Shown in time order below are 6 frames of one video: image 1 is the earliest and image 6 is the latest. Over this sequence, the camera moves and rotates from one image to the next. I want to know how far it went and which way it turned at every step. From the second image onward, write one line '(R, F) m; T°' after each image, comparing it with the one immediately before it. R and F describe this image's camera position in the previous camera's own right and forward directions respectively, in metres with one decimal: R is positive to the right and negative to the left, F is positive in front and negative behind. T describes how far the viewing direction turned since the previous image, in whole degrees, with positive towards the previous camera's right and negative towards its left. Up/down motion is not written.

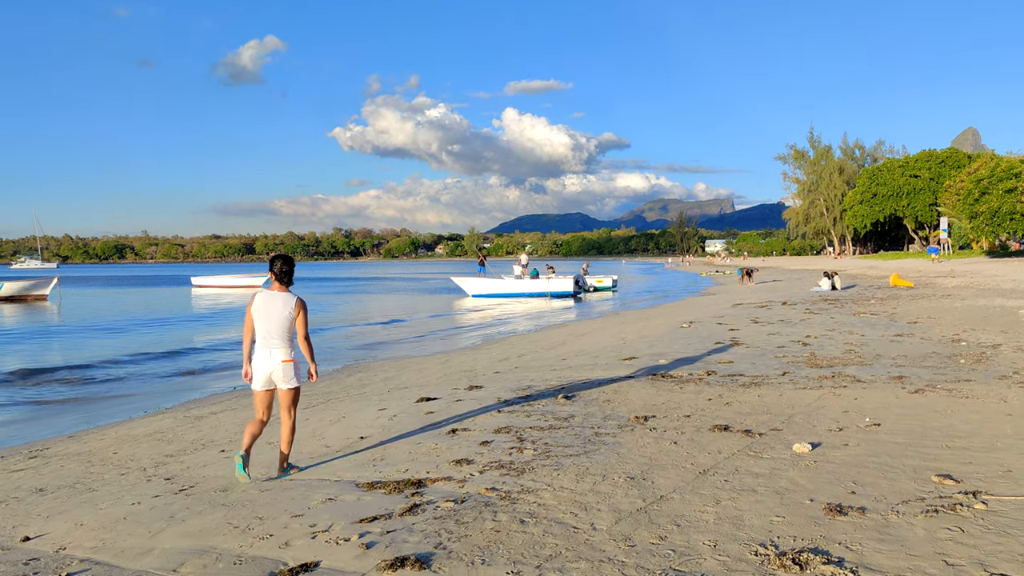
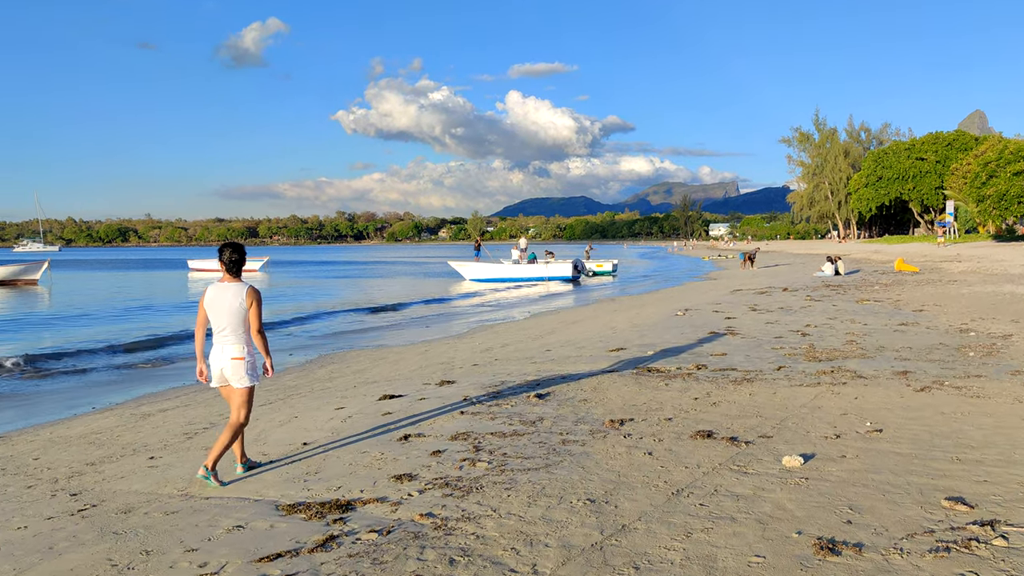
(+0.3, +0.7) m; 0°
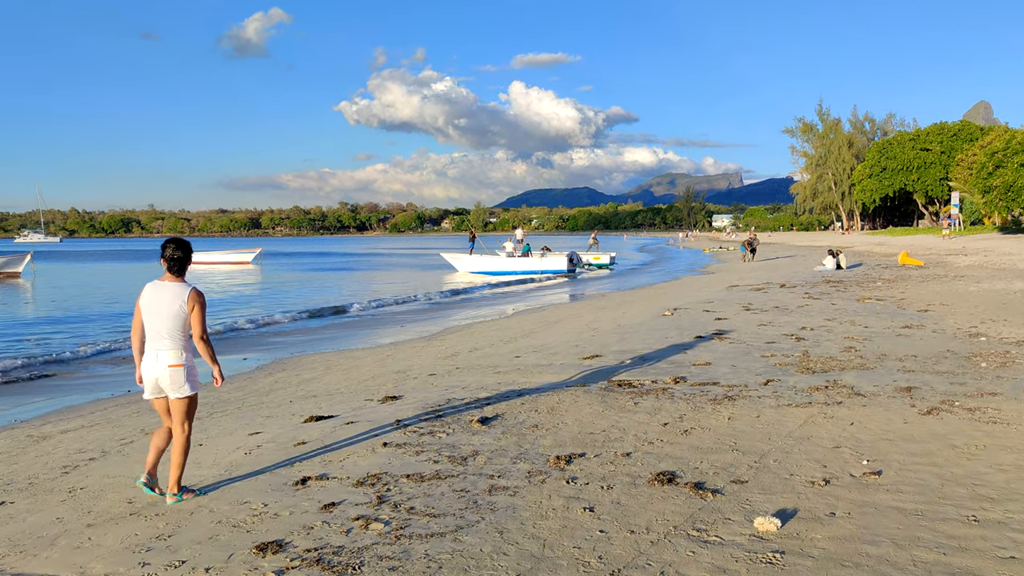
(+0.5, +1.1) m; 0°
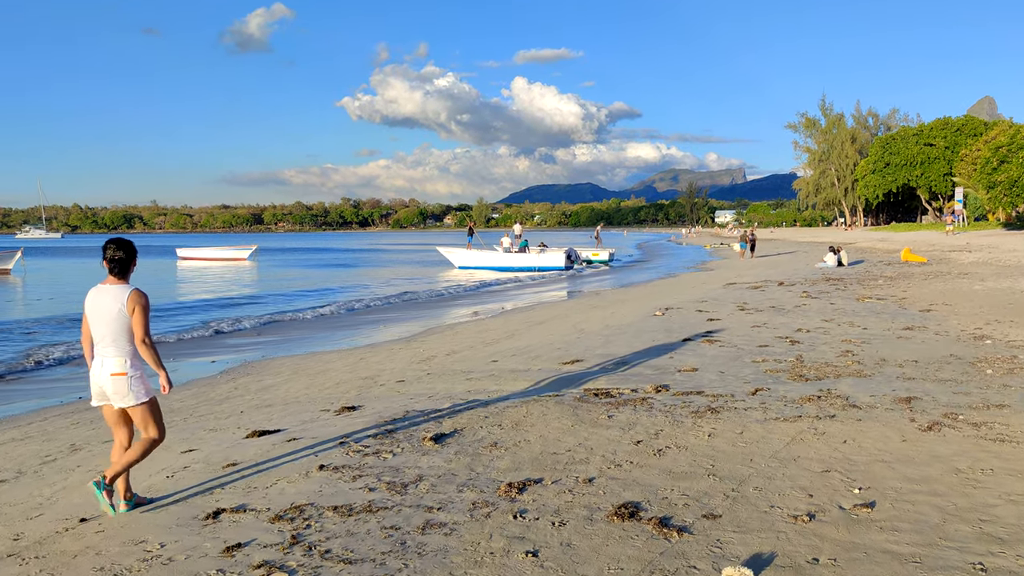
(+0.3, +0.6) m; 0°
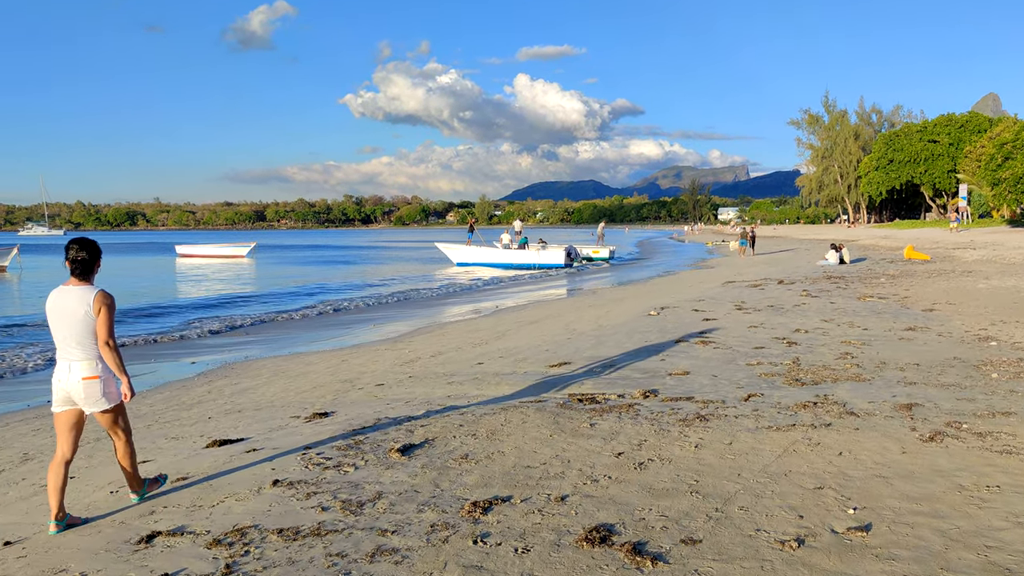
(+0.2, +0.4) m; 0°
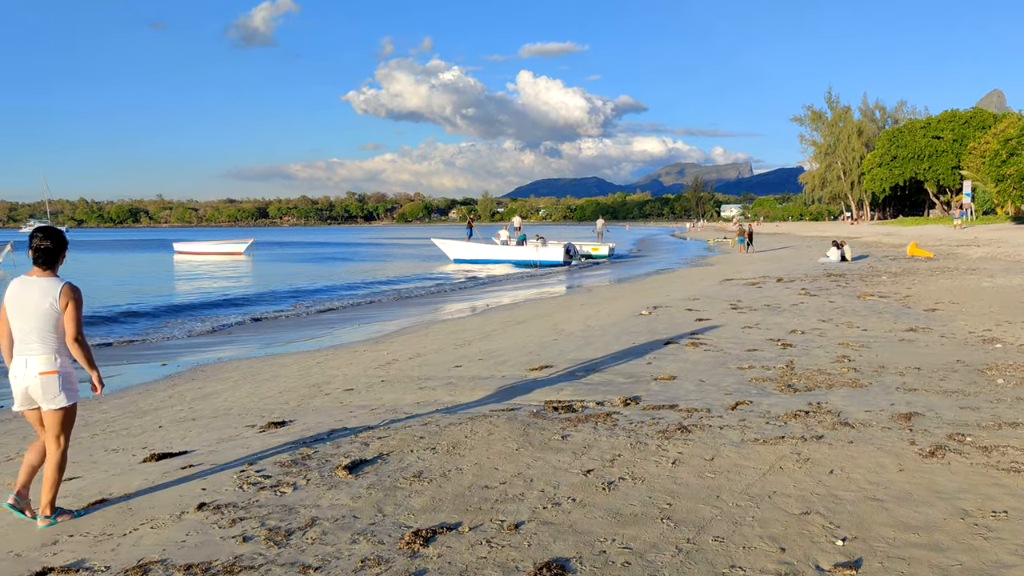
(+0.3, +0.5) m; 0°
